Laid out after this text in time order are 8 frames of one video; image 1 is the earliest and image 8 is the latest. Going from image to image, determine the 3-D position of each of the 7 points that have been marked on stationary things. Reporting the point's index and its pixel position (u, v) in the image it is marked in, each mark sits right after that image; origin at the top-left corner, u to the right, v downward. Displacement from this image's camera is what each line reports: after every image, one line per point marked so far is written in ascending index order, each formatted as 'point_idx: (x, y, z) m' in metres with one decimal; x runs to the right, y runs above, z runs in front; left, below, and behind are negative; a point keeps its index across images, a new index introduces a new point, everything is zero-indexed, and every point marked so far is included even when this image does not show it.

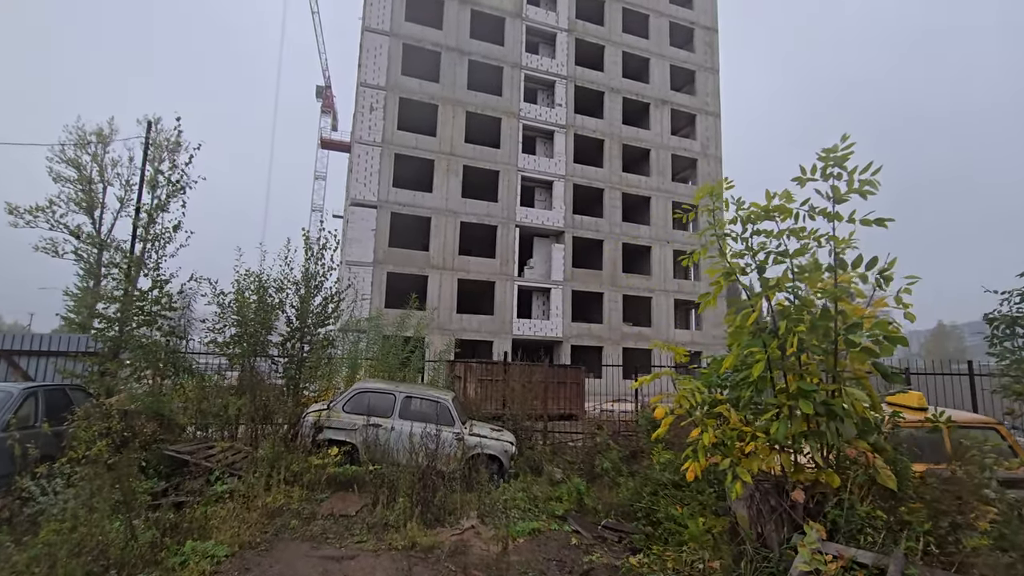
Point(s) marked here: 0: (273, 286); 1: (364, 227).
0: (-3.4, 0.0, +7.3) m
1: (-5.5, +2.3, +19.2) m
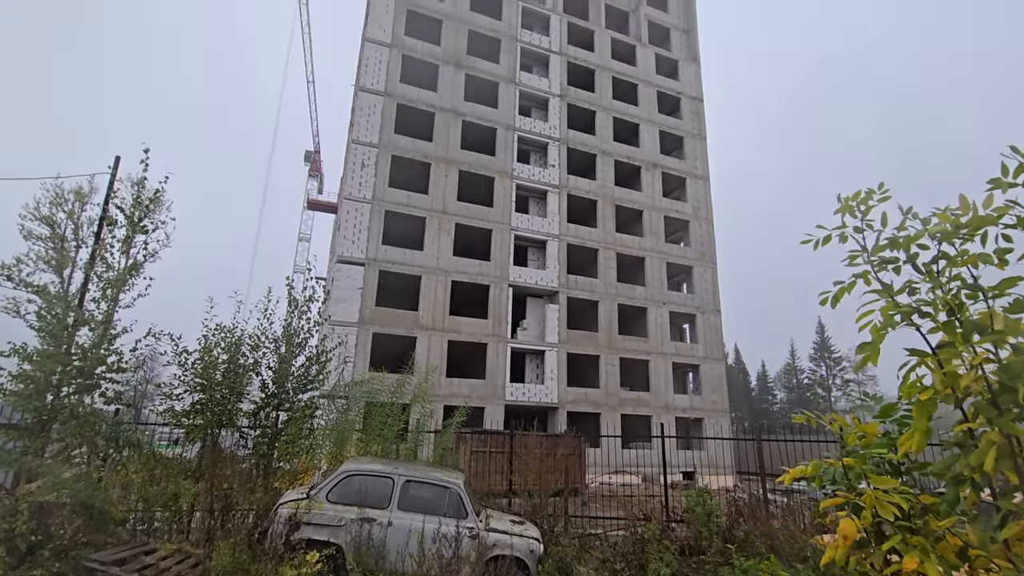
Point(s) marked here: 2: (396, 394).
0: (-3.2, -0.7, +6.2) m
1: (-5.7, +0.1, +18.2) m
2: (-1.6, -1.5, +7.6) m
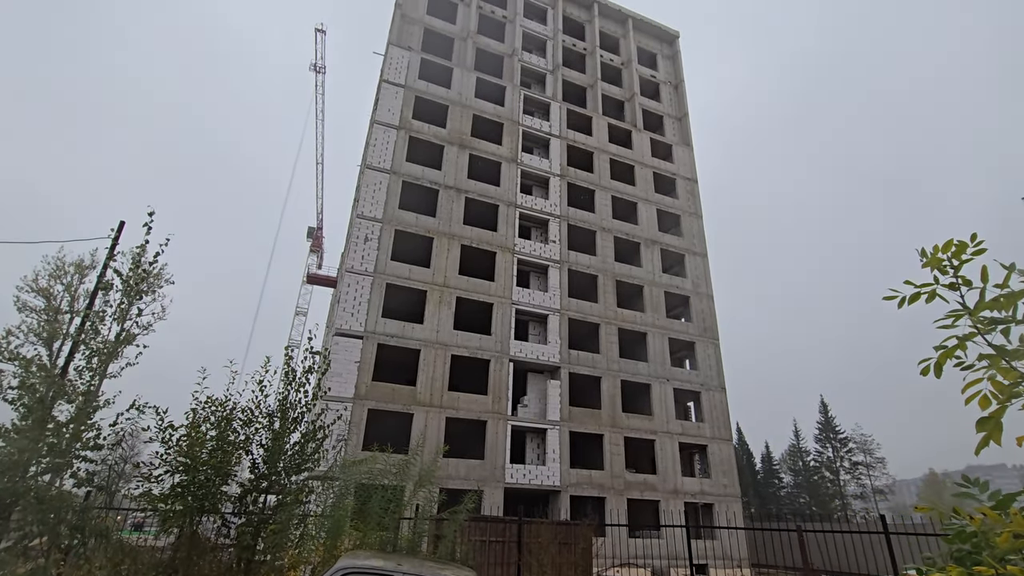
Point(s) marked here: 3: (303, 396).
0: (-3.0, -1.5, +5.7) m
1: (-5.7, -2.4, +17.7) m
2: (-1.5, -2.5, +7.0) m
3: (-2.5, -1.3, +6.1) m
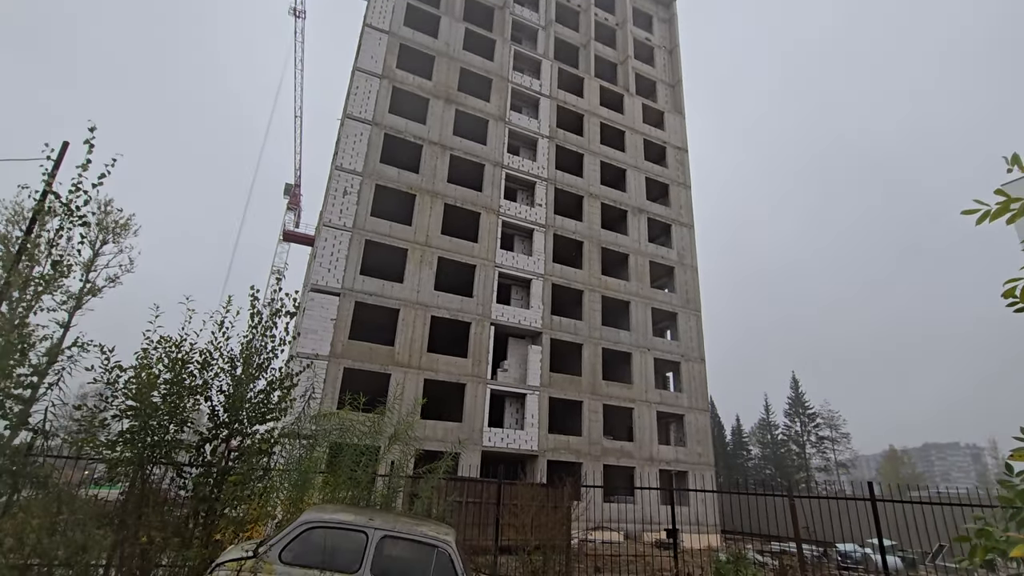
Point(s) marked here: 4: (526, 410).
0: (-3.2, -0.7, +5.2) m
1: (-6.3, -0.9, +17.1) m
2: (-1.7, -1.8, +6.6) m
3: (-2.6, -0.6, +5.6) m
4: (+0.5, -4.5, +19.1) m
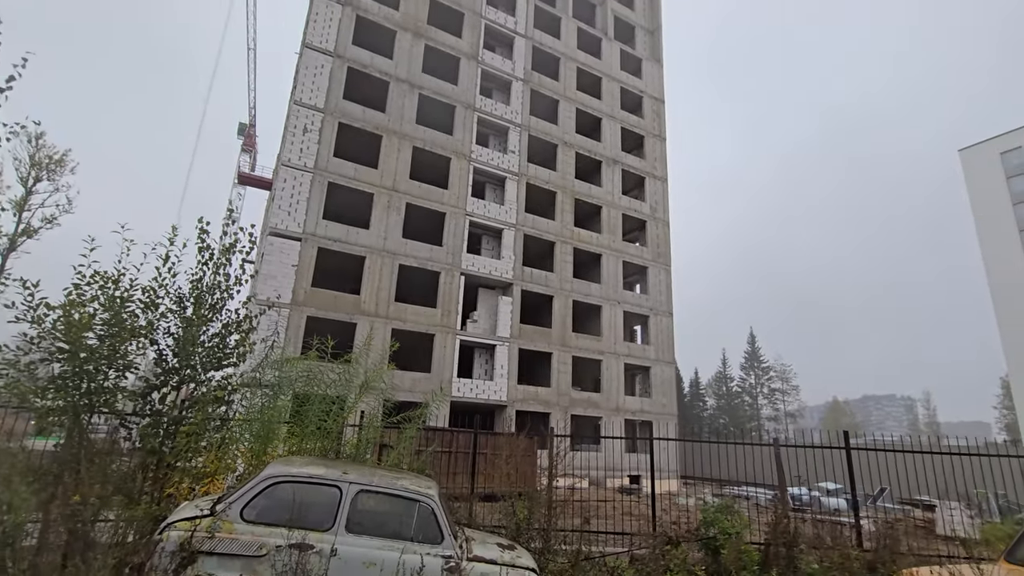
0: (-3.3, -0.1, +4.5) m
1: (-7.2, +0.8, +16.2) m
2: (-2.0, -1.0, +6.2) m
3: (-2.8, +0.1, +5.0) m
4: (-0.6, -2.7, +19.0) m
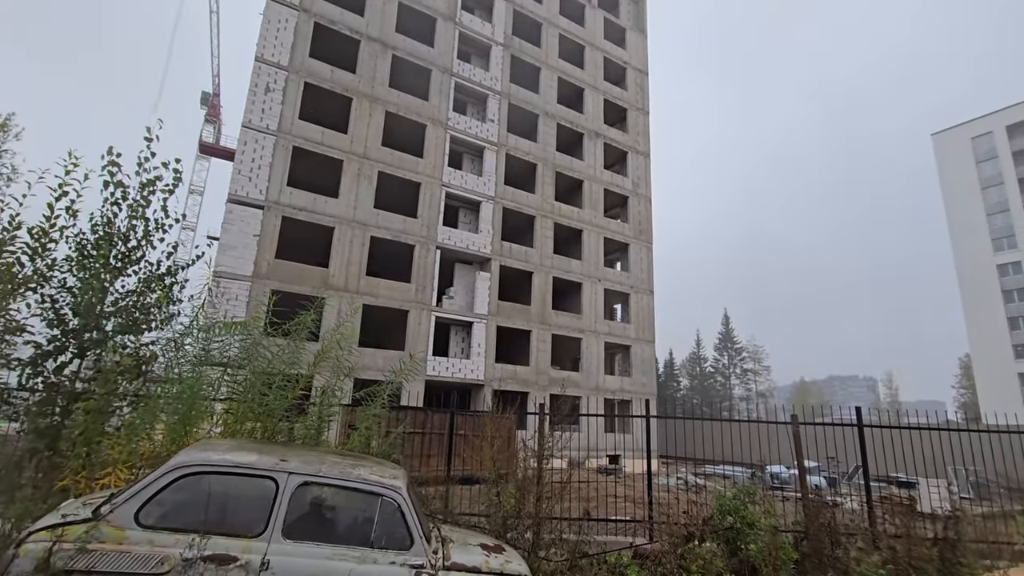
0: (-3.4, +0.3, +3.6) m
1: (-7.8, +1.7, +15.0) m
2: (-2.2, -0.6, +5.3) m
3: (-2.9, +0.5, +4.1) m
4: (-1.4, -1.8, +18.2) m
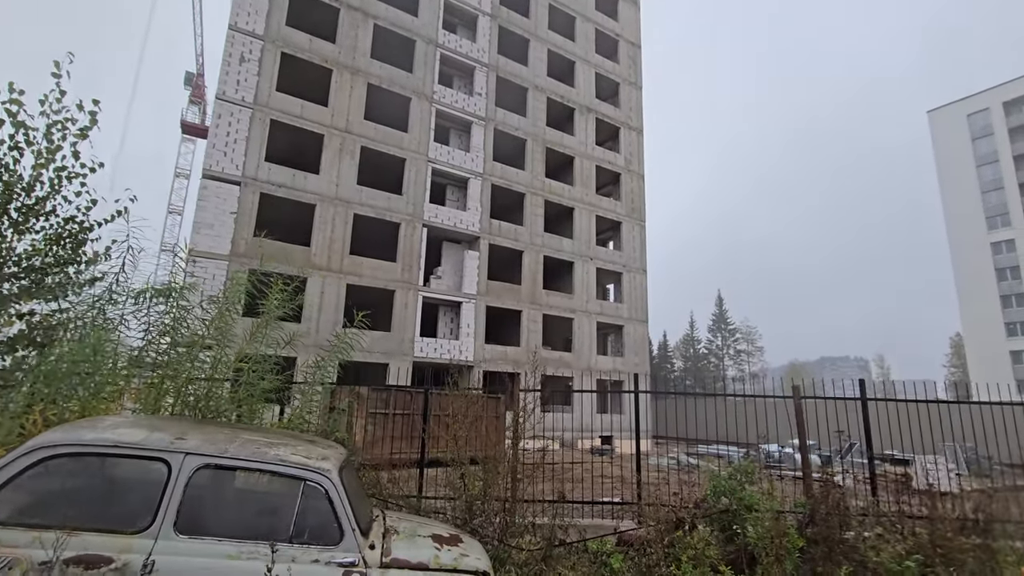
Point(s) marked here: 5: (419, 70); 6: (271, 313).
0: (-3.6, +0.6, +3.1) m
1: (-8.2, +2.2, +14.4) m
2: (-2.4, -0.3, +4.8) m
3: (-3.1, +0.8, +3.5) m
4: (-1.7, -1.0, +17.8) m
5: (-3.3, +7.9, +18.7) m
6: (-2.2, -0.4, +5.1) m
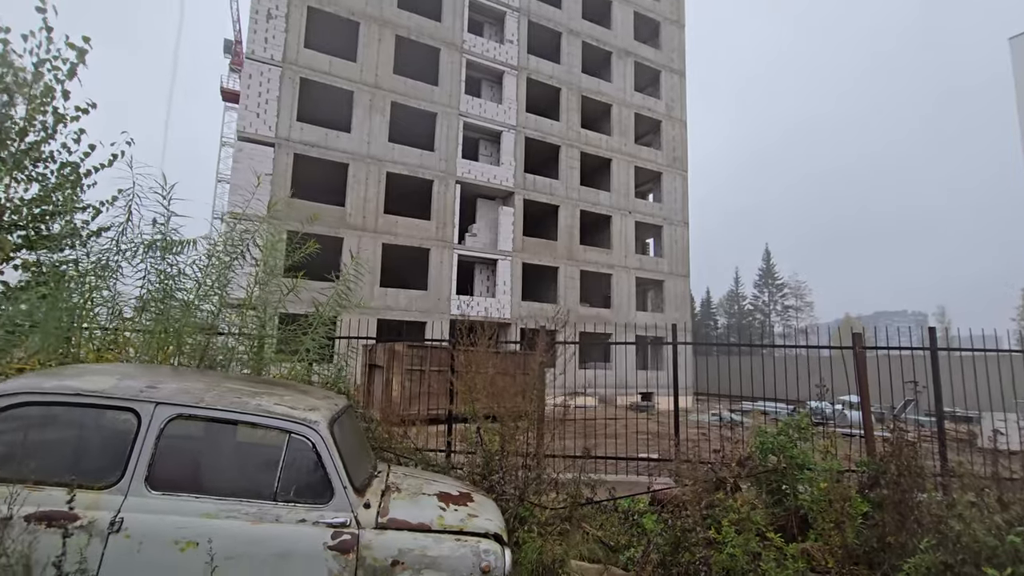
0: (-3.5, +0.8, +3.0) m
1: (-7.2, +3.3, +14.5) m
2: (-2.1, +0.2, +4.7) m
3: (-3.0, +1.1, +3.4) m
4: (-0.5, +0.4, +17.6) m
5: (-2.2, +9.3, +17.9) m
6: (-1.9, 0.0, +4.9) m
